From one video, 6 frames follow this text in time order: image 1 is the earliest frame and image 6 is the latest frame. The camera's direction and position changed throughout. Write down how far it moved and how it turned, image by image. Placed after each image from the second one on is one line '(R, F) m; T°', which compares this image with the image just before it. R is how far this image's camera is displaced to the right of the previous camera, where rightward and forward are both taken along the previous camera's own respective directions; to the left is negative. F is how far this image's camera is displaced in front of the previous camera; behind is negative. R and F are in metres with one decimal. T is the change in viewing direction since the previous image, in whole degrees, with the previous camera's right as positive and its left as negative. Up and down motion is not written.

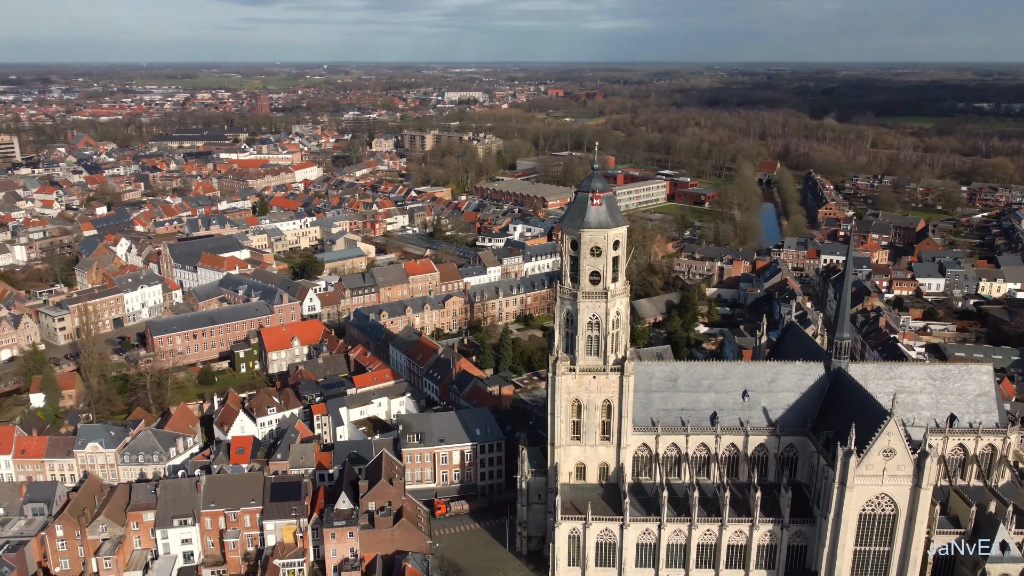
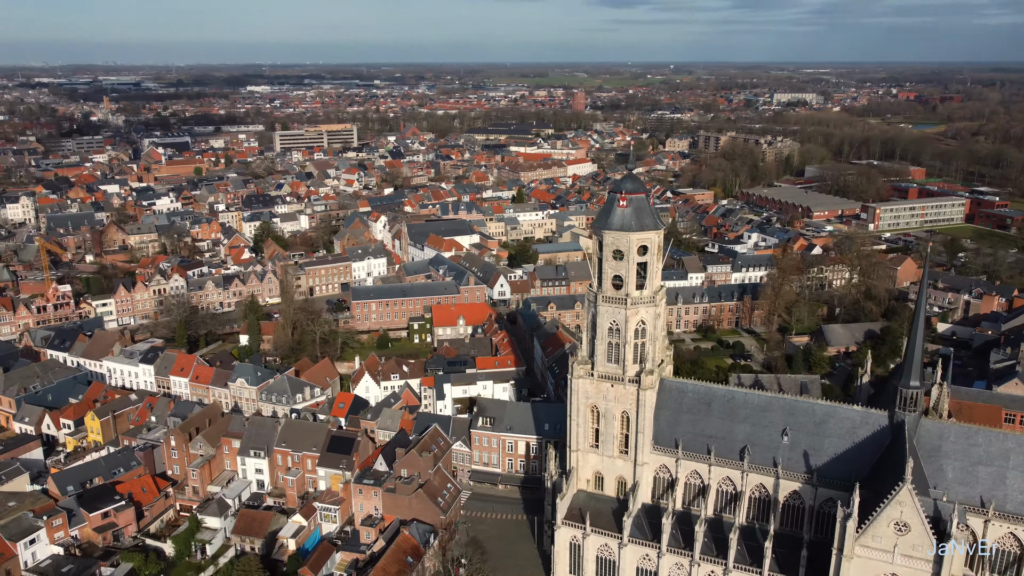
(+10.0, +1.8) m; -23°
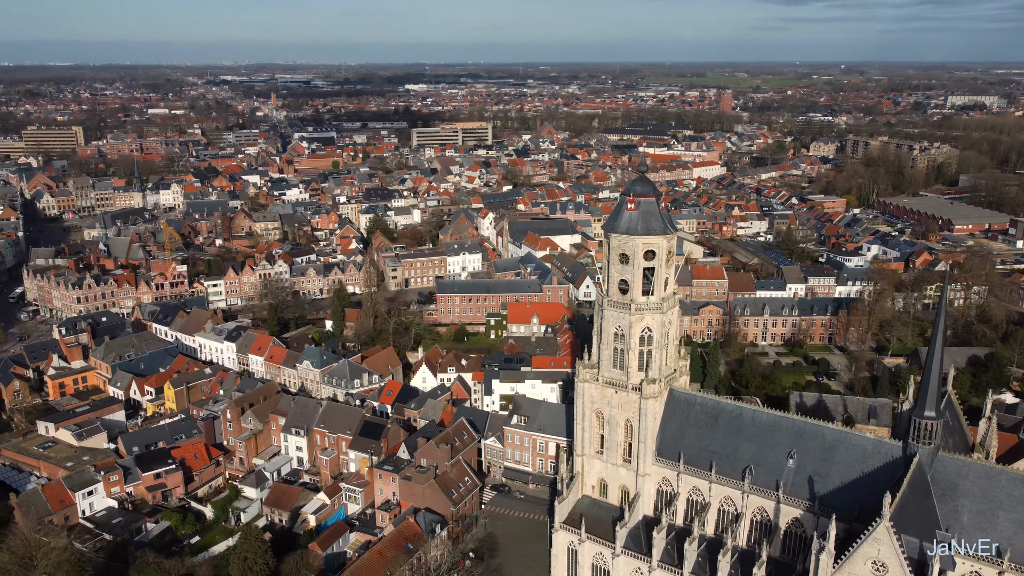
(+4.7, +0.4) m; -10°
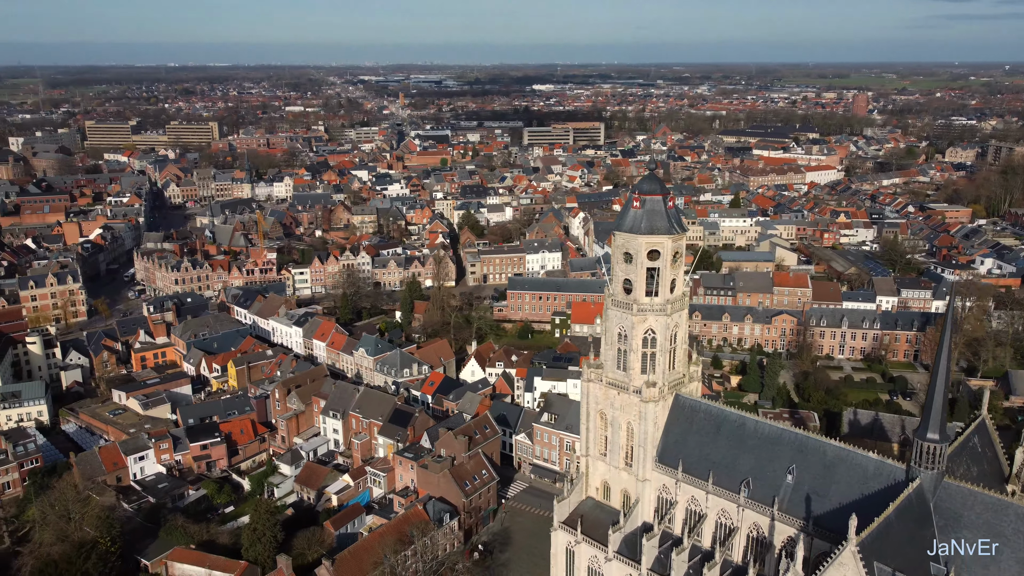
(+3.9, +0.3) m; -9°
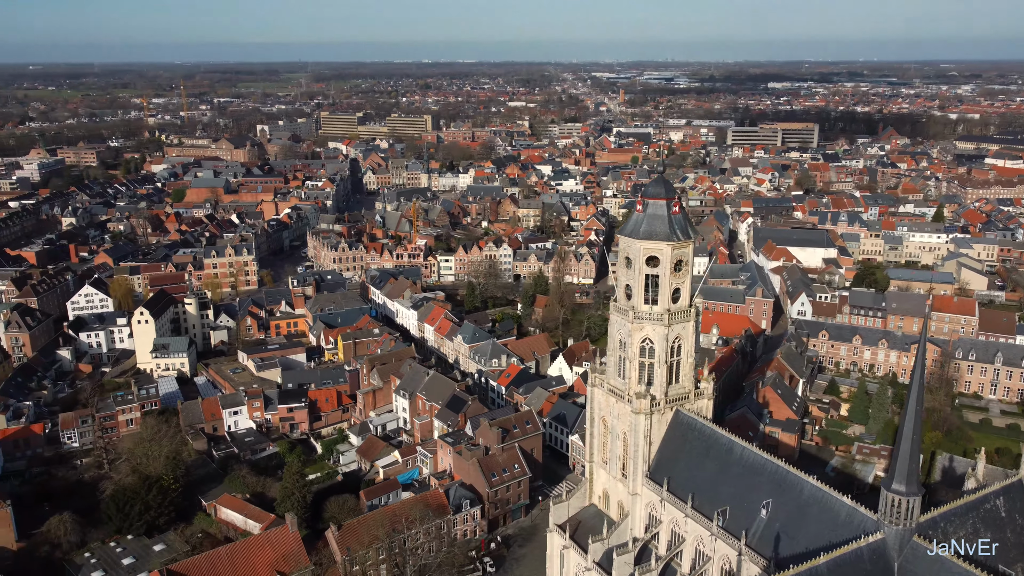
(+6.9, +0.8) m; -16°
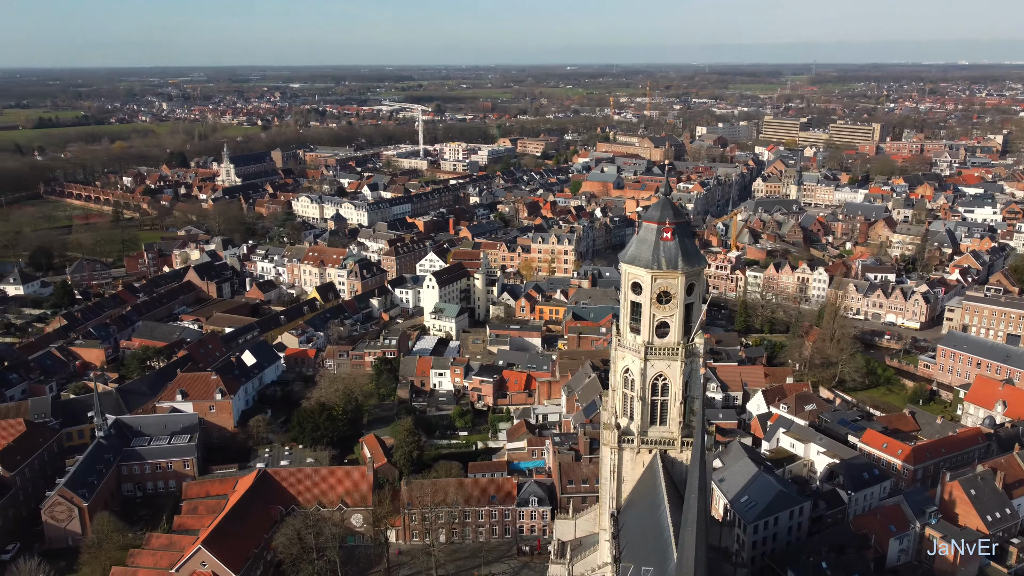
(+13.5, +3.4) m; -33°
